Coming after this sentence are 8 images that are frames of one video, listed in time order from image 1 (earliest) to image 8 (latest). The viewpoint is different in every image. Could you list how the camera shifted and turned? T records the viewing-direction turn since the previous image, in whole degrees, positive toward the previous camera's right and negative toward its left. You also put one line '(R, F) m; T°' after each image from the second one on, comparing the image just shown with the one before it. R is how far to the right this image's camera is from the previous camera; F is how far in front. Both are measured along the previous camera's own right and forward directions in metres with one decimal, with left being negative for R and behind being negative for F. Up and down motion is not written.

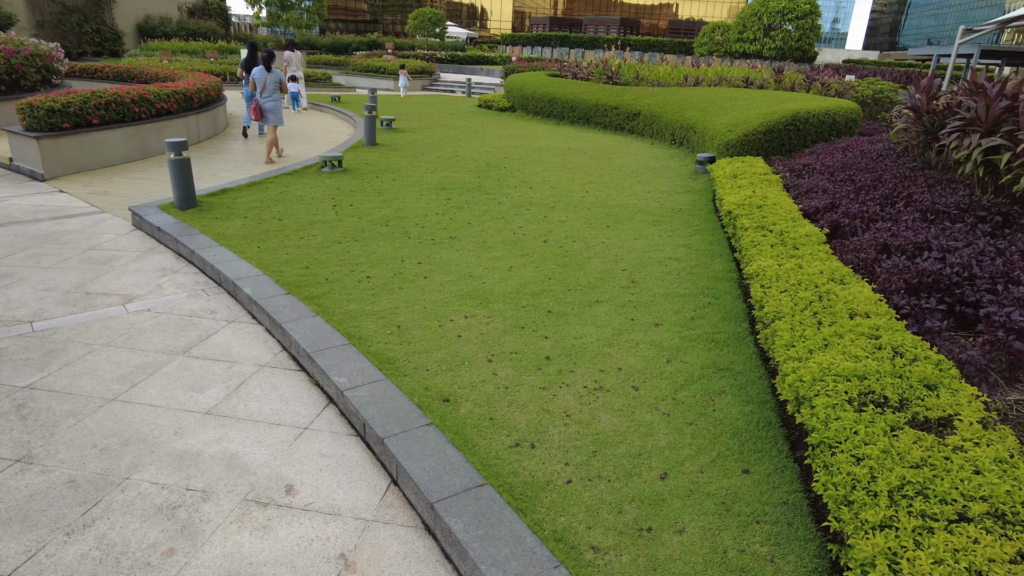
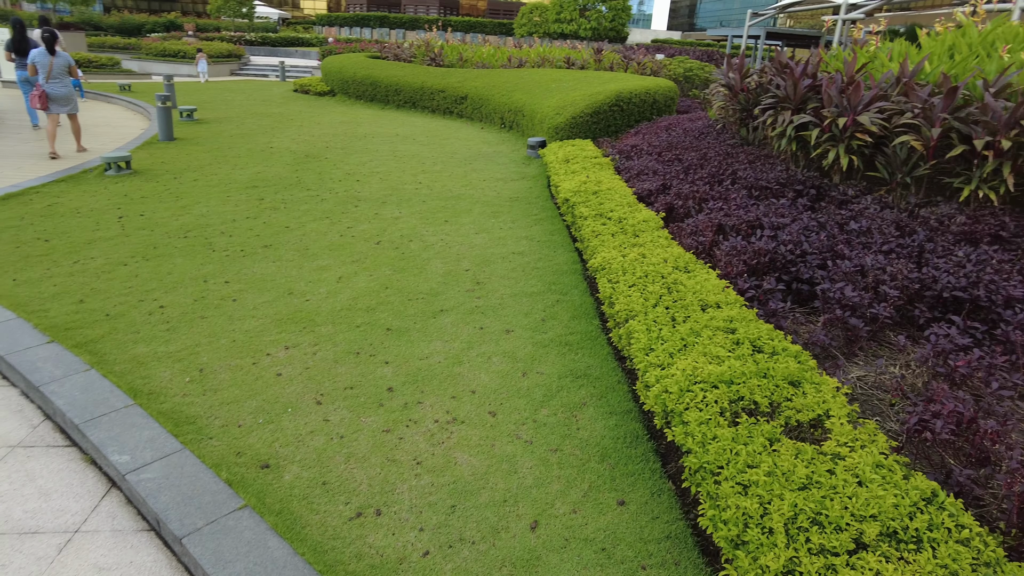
(+0.1, +0.3) m; +13°
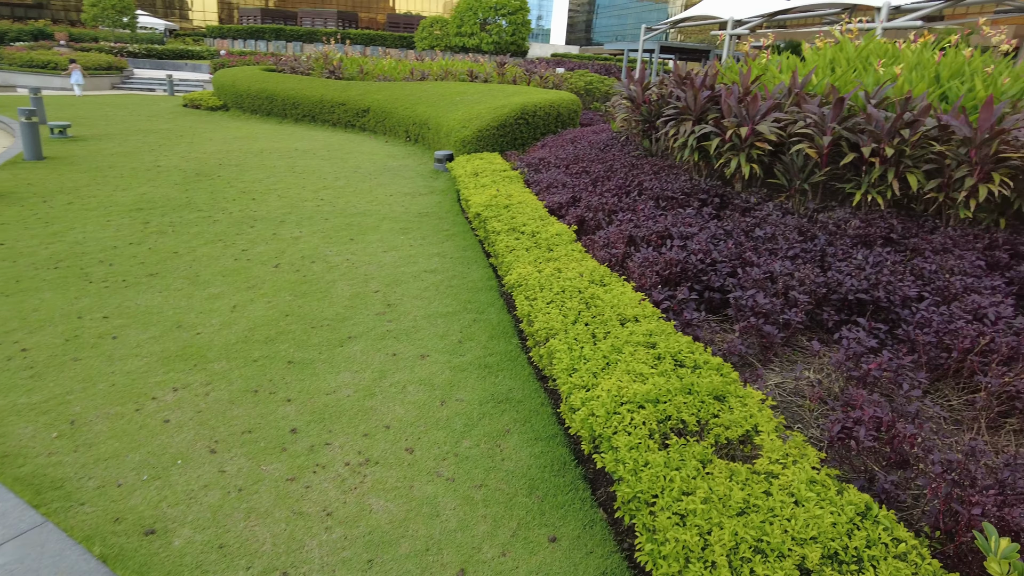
(0.0, +0.1) m; +8°
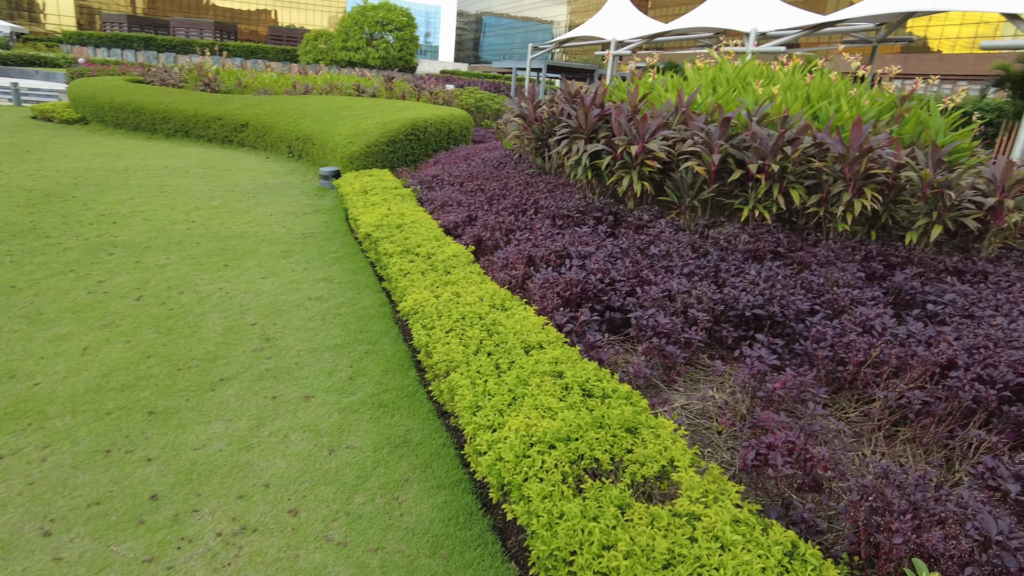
(0.0, +0.2) m; +9°
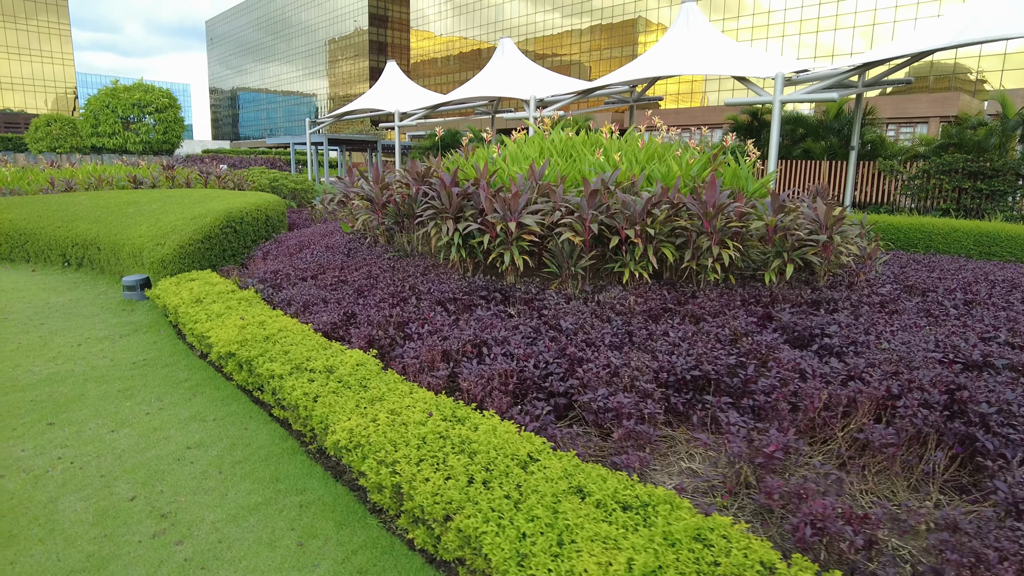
(-0.6, +0.3) m; +18°
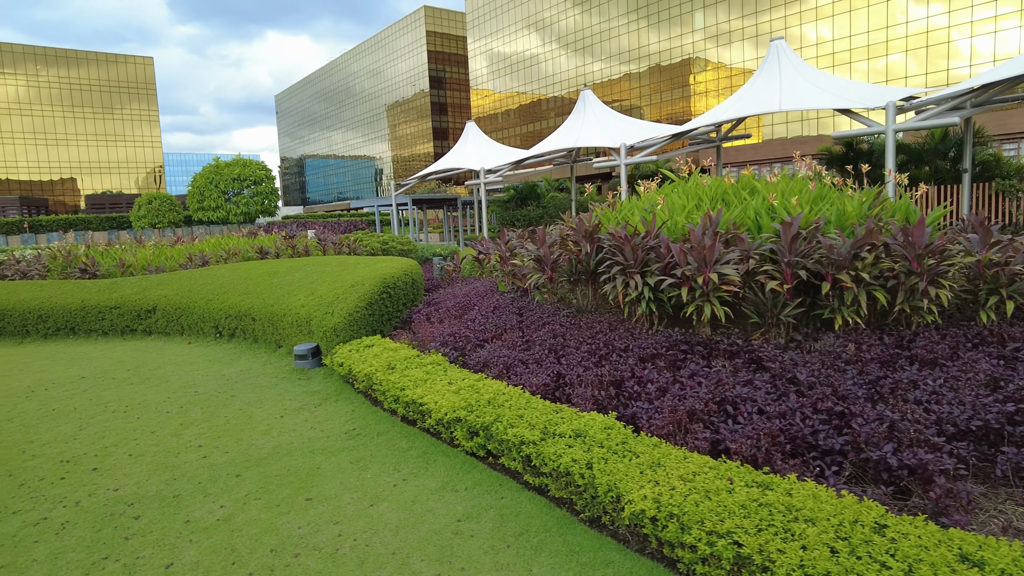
(-0.9, 0.0) m; -5°
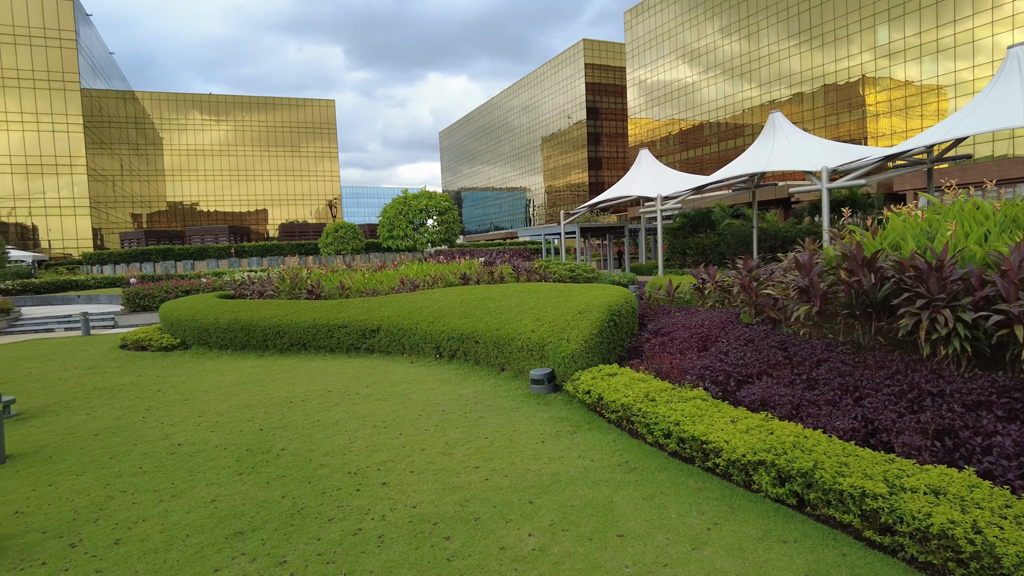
(-0.8, +0.1) m; -12°
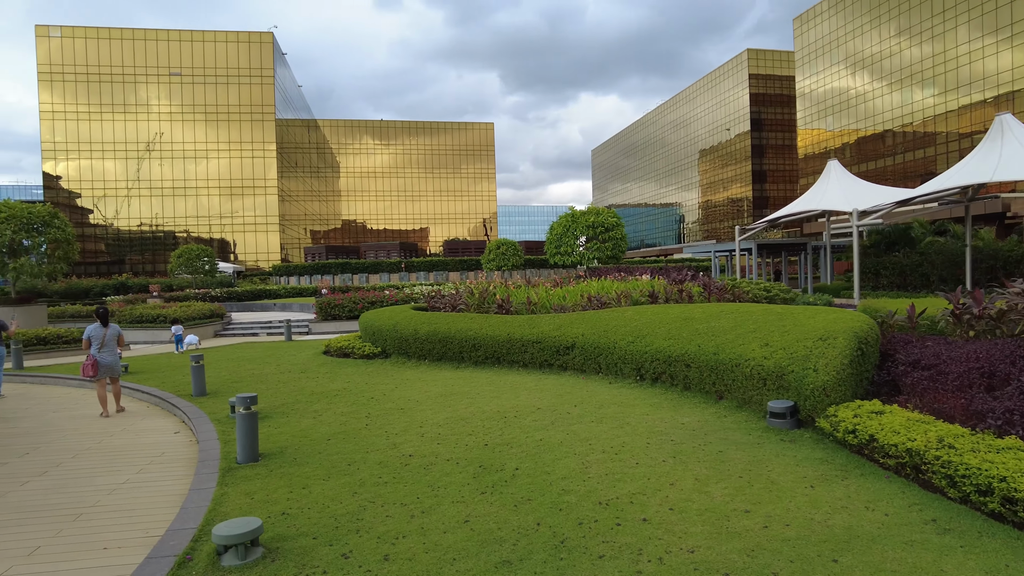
(-0.7, +0.2) m; -13°
